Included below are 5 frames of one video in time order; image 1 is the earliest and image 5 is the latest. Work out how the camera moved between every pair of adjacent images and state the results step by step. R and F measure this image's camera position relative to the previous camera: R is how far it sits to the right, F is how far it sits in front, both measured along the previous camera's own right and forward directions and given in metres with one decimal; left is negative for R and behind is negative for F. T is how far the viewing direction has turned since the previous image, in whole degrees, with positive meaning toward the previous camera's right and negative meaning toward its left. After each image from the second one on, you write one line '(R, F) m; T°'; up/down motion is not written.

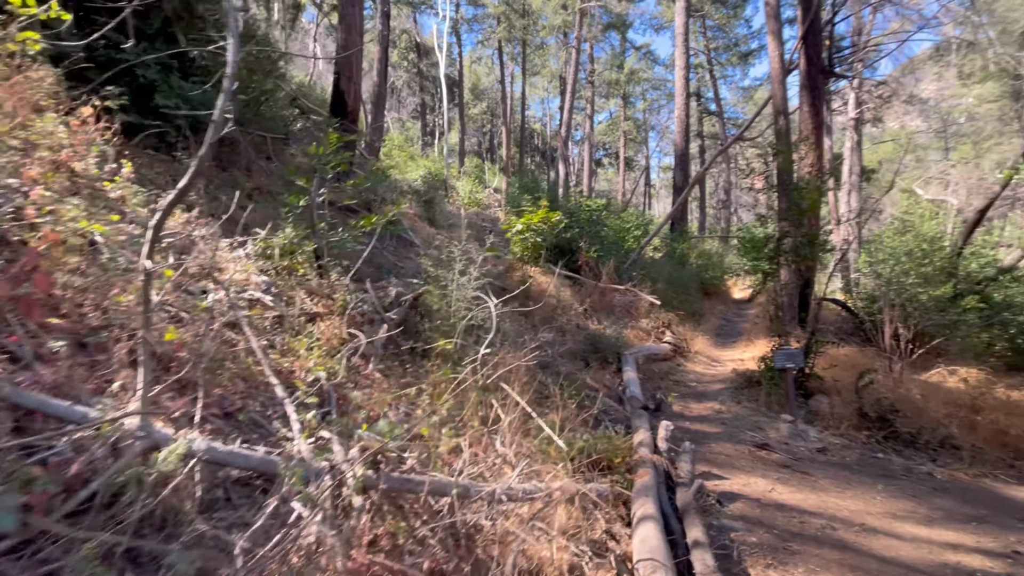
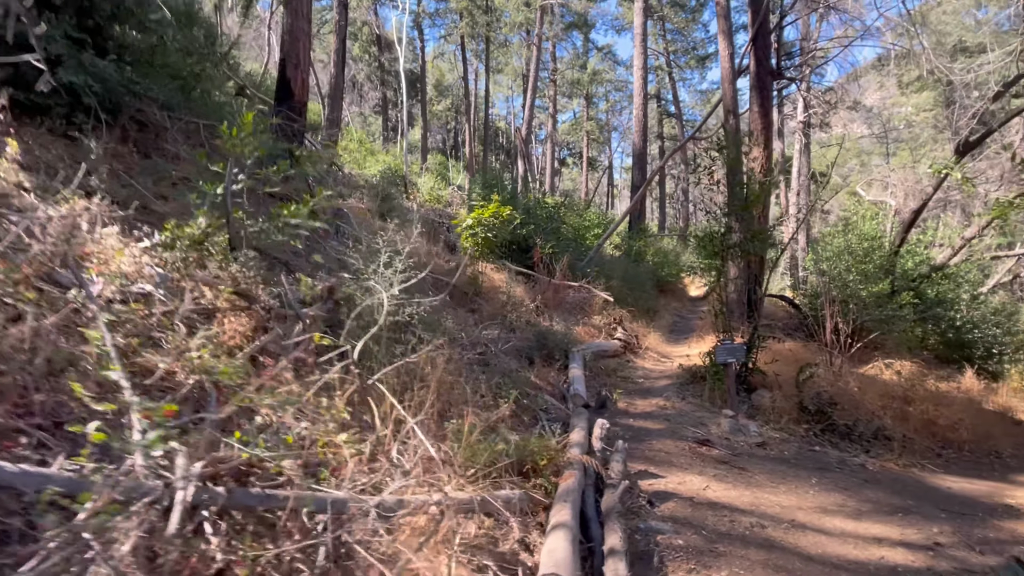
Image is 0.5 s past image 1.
(+0.3, +0.2) m; +4°
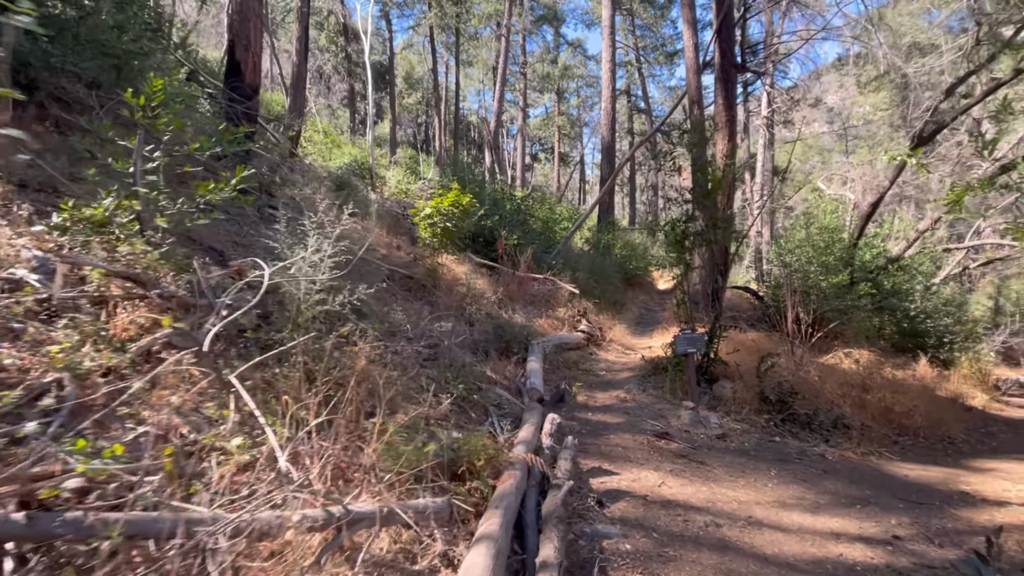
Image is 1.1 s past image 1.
(+0.3, +0.3) m; +3°
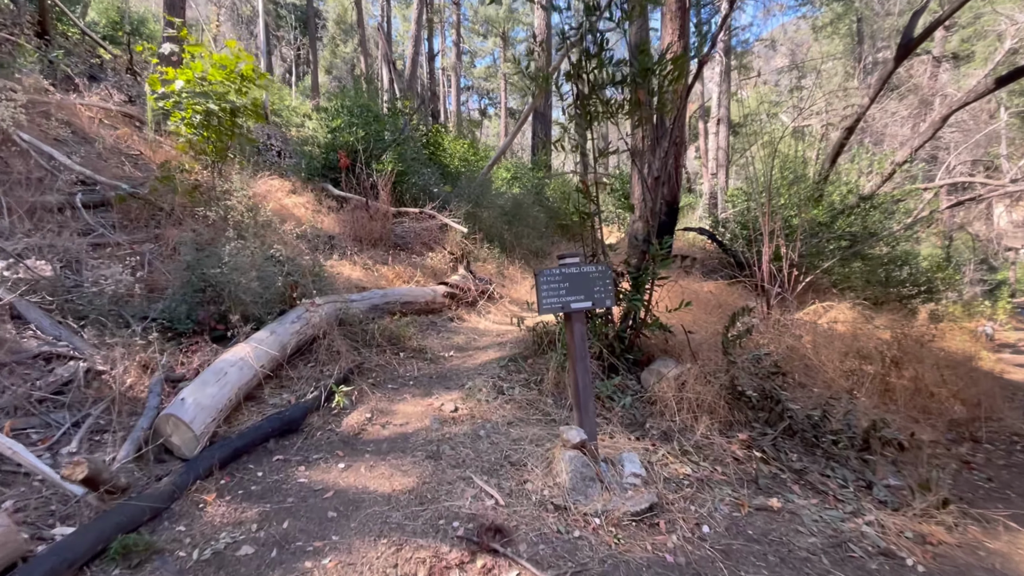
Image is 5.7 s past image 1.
(+1.6, +3.4) m; +5°
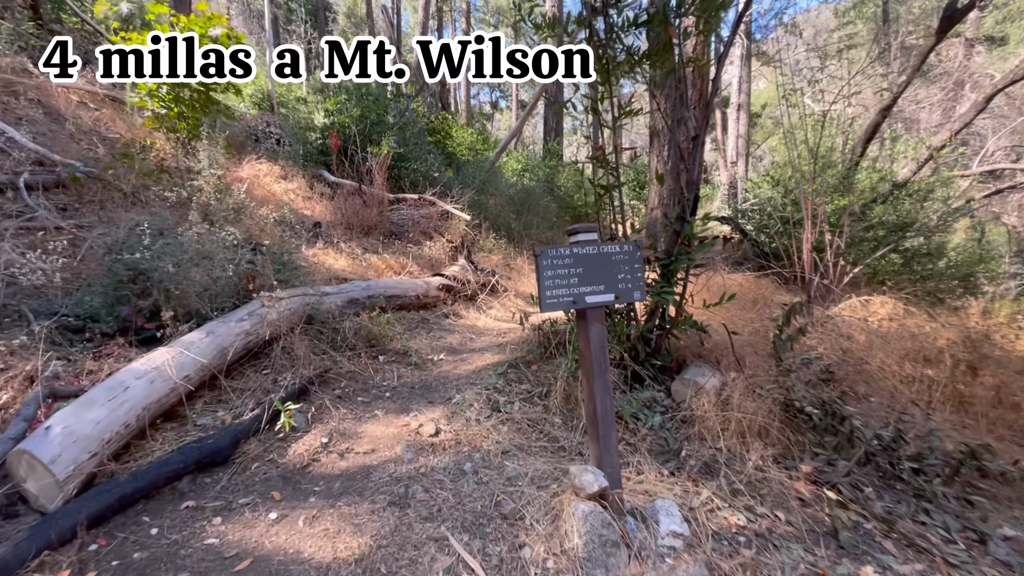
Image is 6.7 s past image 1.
(+0.1, +0.7) m; -1°
